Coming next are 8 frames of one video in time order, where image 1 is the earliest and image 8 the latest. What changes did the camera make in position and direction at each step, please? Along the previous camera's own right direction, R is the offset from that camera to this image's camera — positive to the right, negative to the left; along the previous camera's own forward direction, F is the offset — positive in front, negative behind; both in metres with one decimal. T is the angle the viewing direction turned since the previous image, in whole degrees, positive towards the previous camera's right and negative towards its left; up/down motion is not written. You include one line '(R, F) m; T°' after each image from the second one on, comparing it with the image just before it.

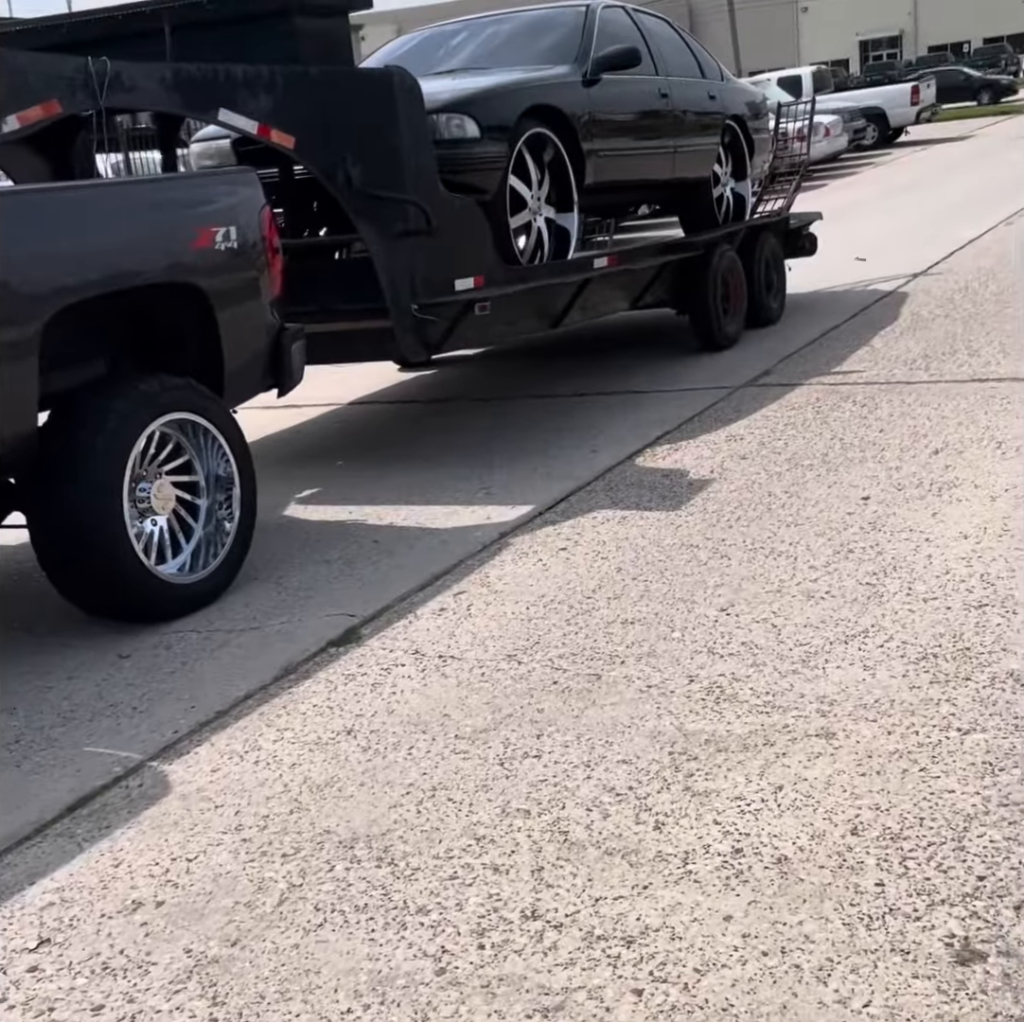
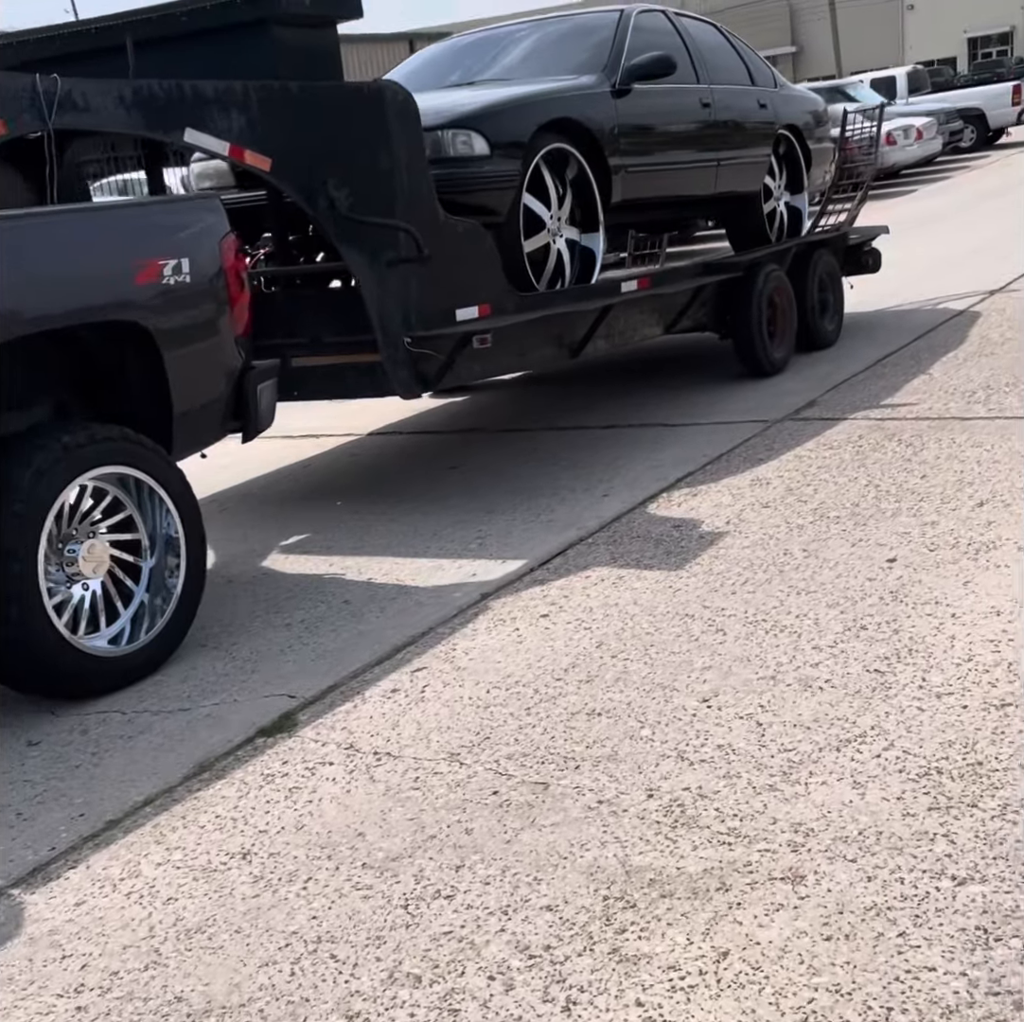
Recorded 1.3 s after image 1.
(+0.4, +0.6) m; -3°
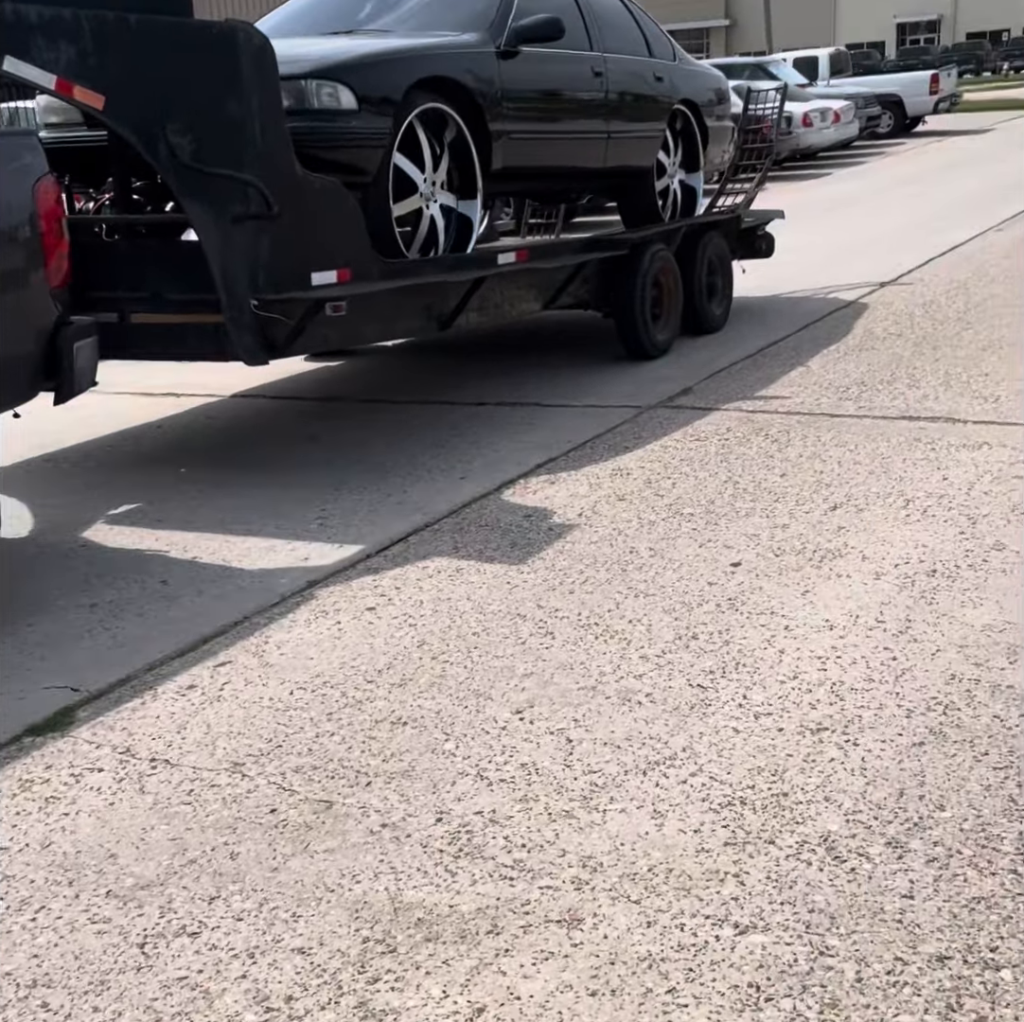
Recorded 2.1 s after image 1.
(+0.3, +0.3) m; +3°
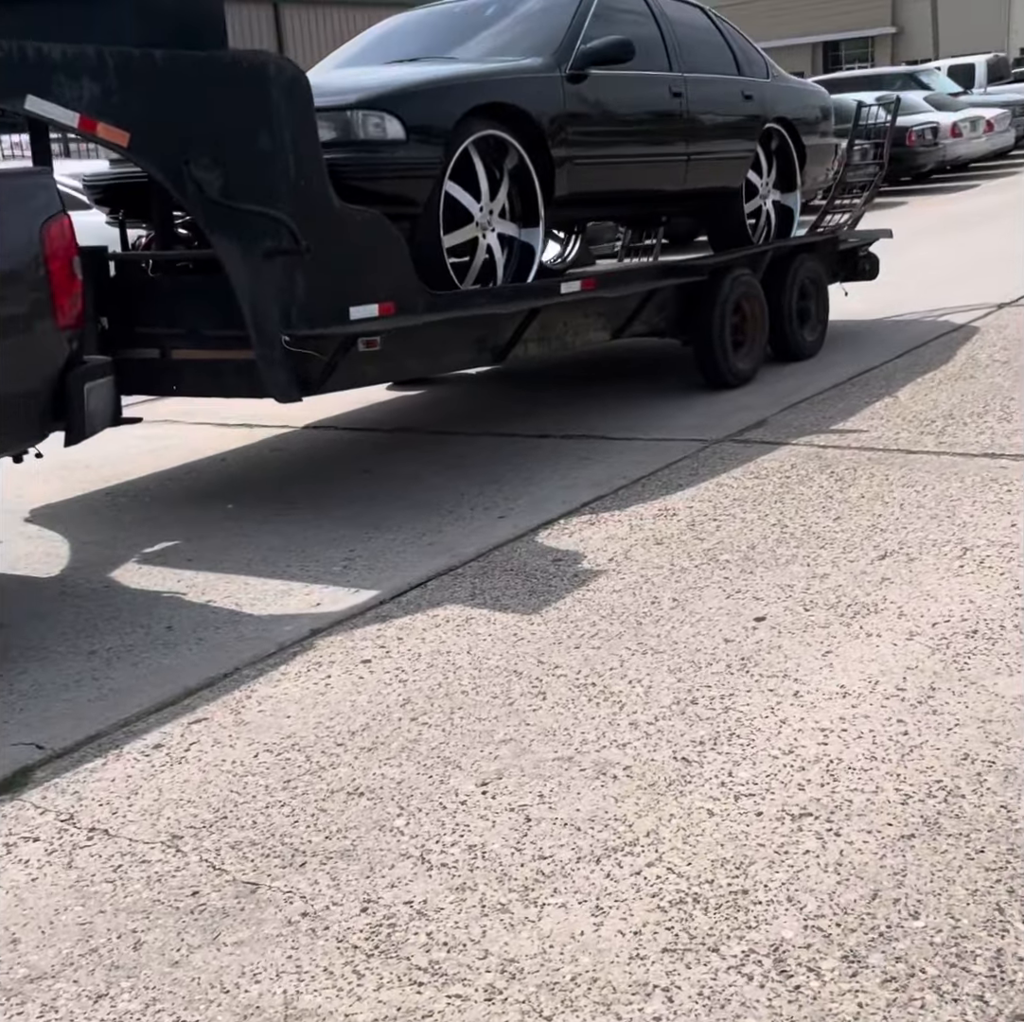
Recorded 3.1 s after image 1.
(+0.4, +0.3) m; -6°
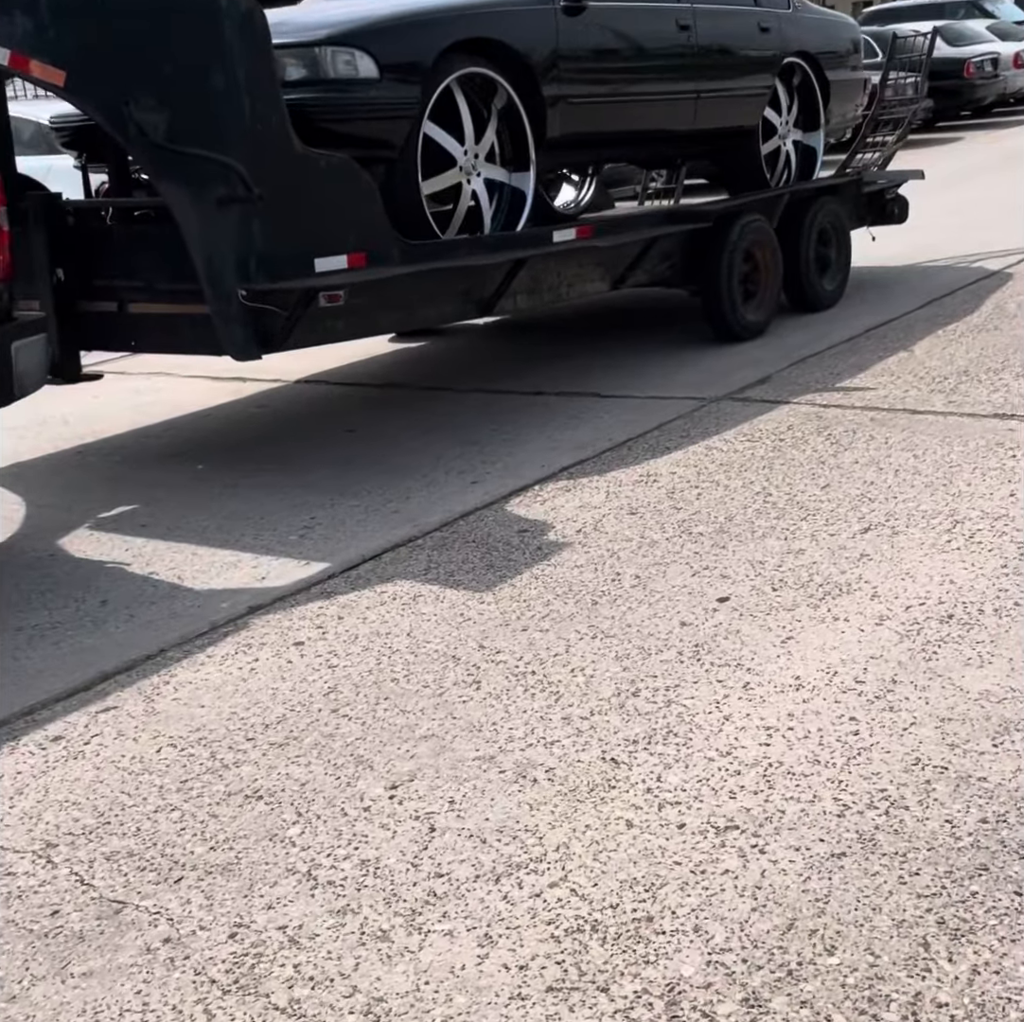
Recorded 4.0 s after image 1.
(+0.3, +0.3) m; -2°
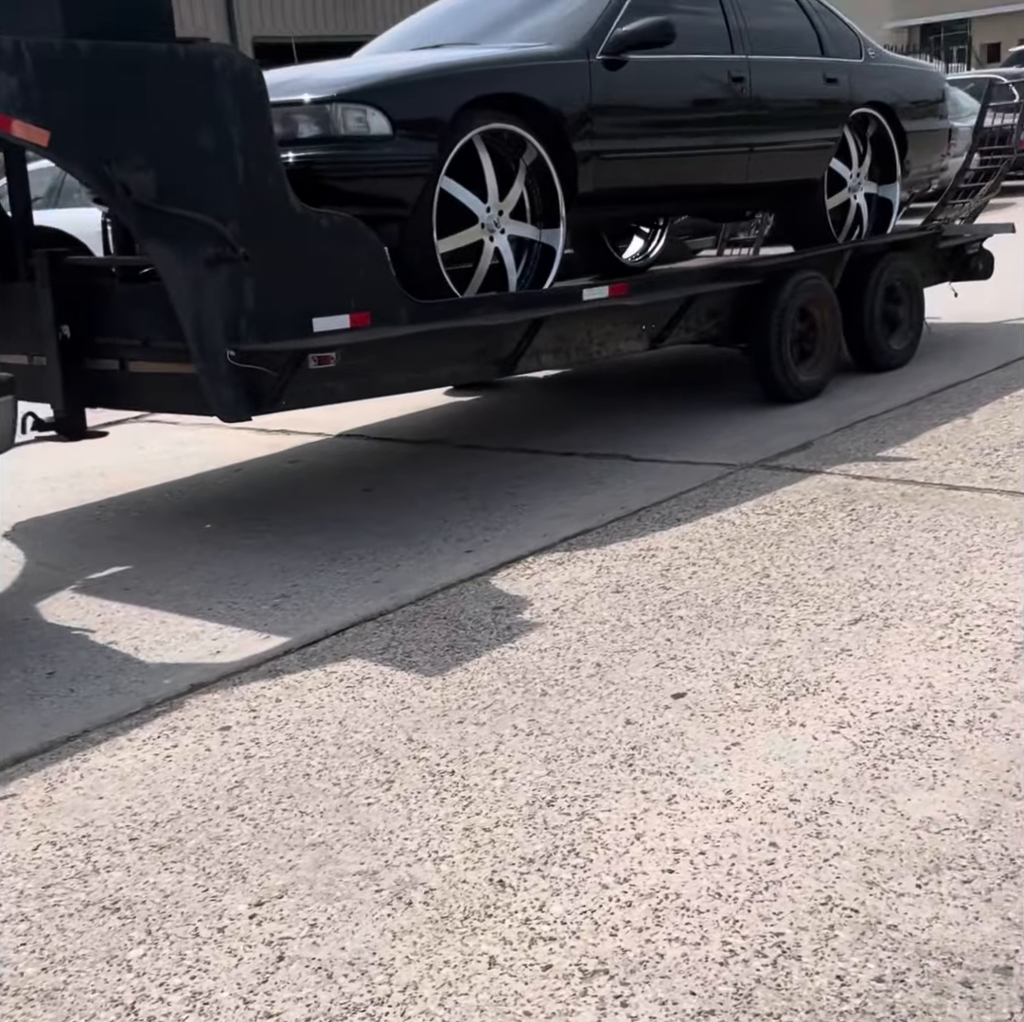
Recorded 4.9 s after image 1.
(+0.5, +0.3) m; -5°
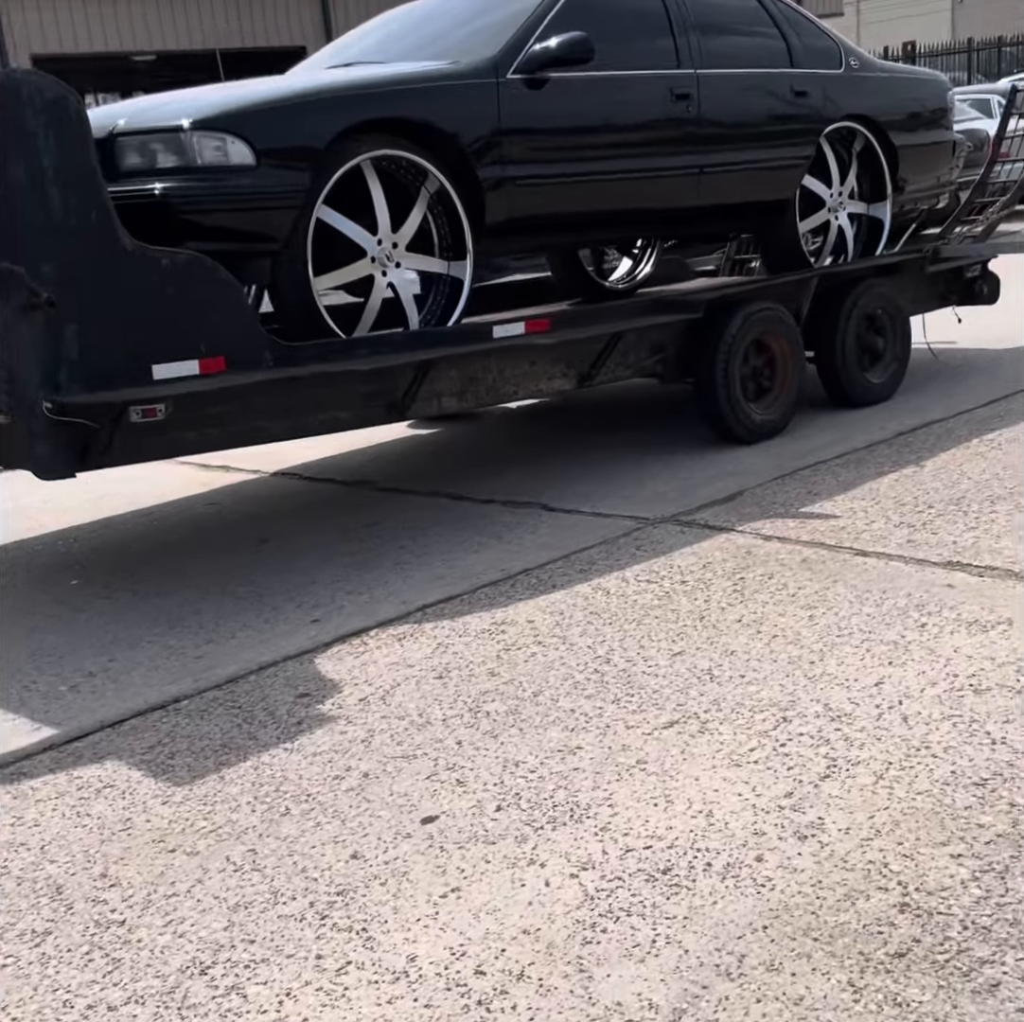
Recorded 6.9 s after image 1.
(+0.9, +0.6) m; -4°
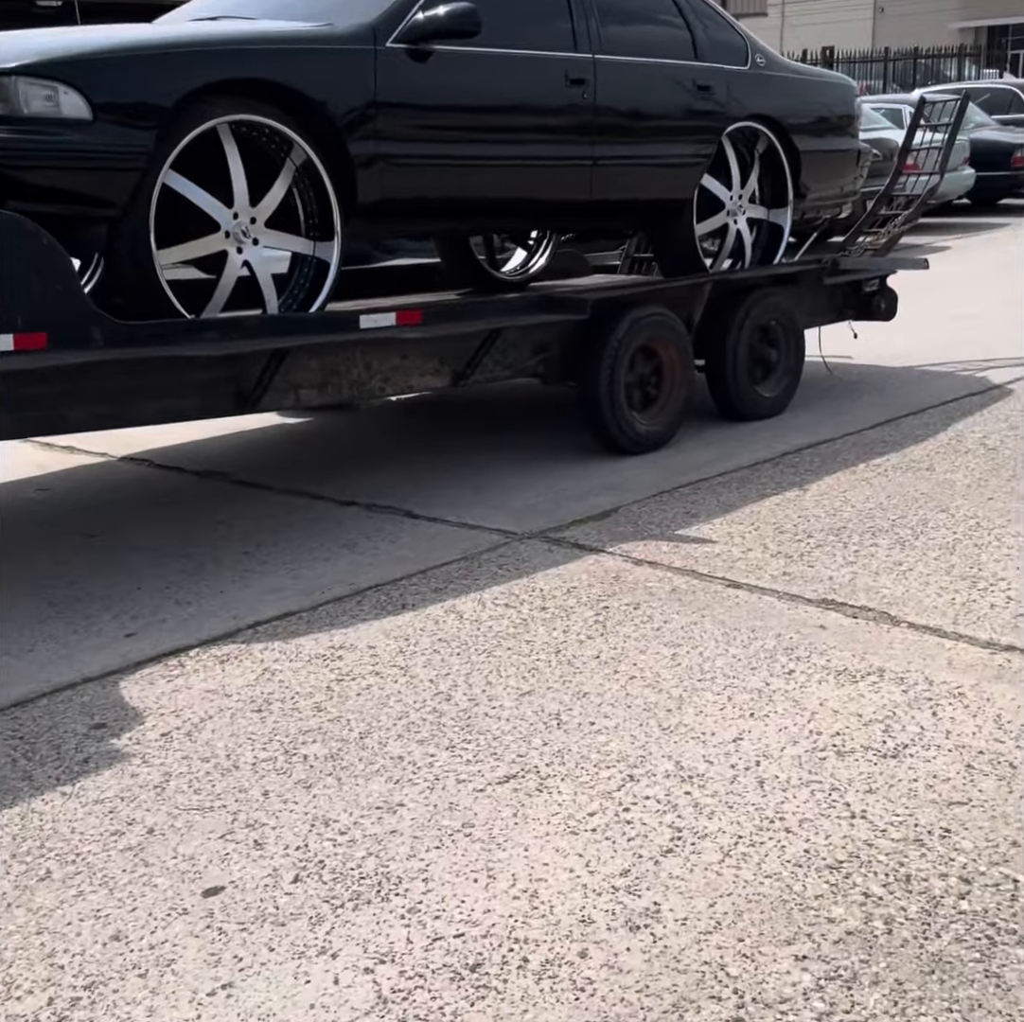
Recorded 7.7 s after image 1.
(+0.2, +0.5) m; +4°
